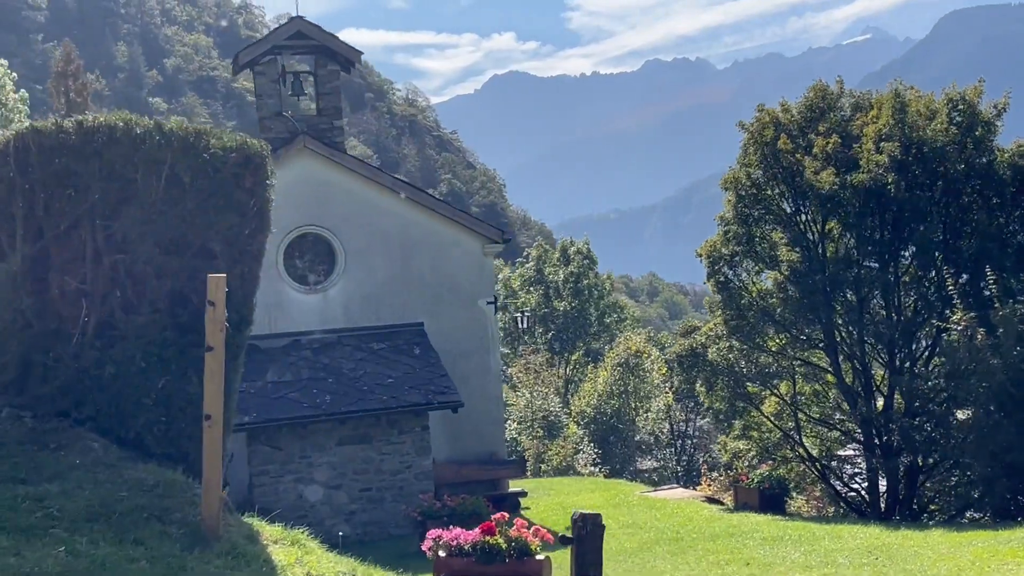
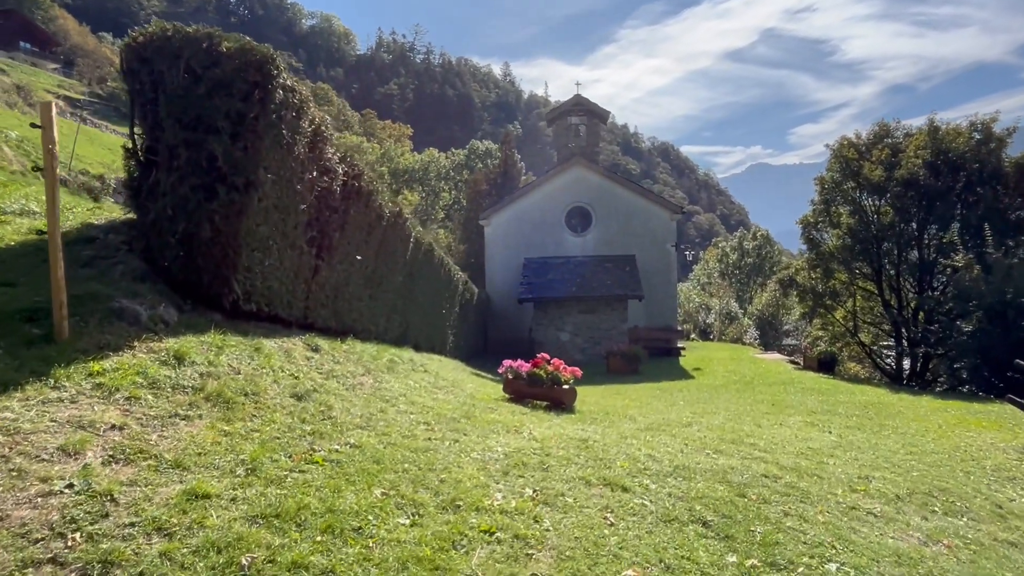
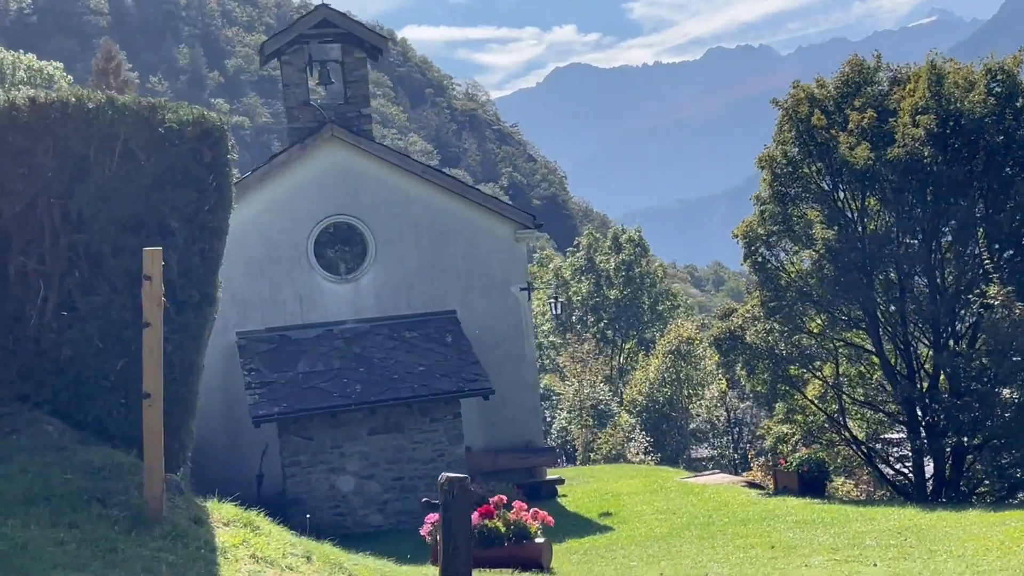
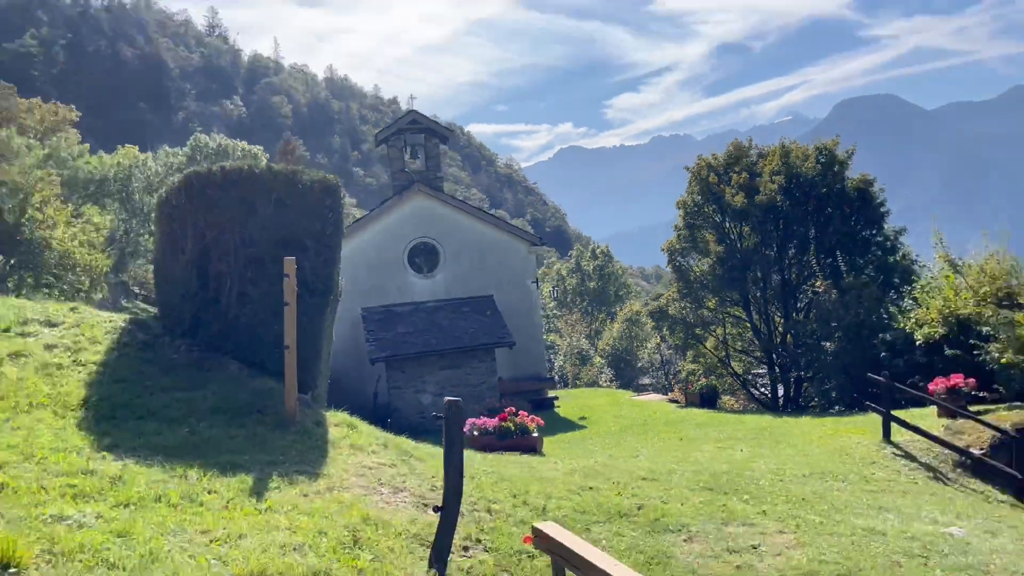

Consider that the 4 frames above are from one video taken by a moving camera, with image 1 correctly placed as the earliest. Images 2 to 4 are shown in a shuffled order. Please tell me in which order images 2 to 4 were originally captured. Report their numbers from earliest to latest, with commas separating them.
3, 4, 2
